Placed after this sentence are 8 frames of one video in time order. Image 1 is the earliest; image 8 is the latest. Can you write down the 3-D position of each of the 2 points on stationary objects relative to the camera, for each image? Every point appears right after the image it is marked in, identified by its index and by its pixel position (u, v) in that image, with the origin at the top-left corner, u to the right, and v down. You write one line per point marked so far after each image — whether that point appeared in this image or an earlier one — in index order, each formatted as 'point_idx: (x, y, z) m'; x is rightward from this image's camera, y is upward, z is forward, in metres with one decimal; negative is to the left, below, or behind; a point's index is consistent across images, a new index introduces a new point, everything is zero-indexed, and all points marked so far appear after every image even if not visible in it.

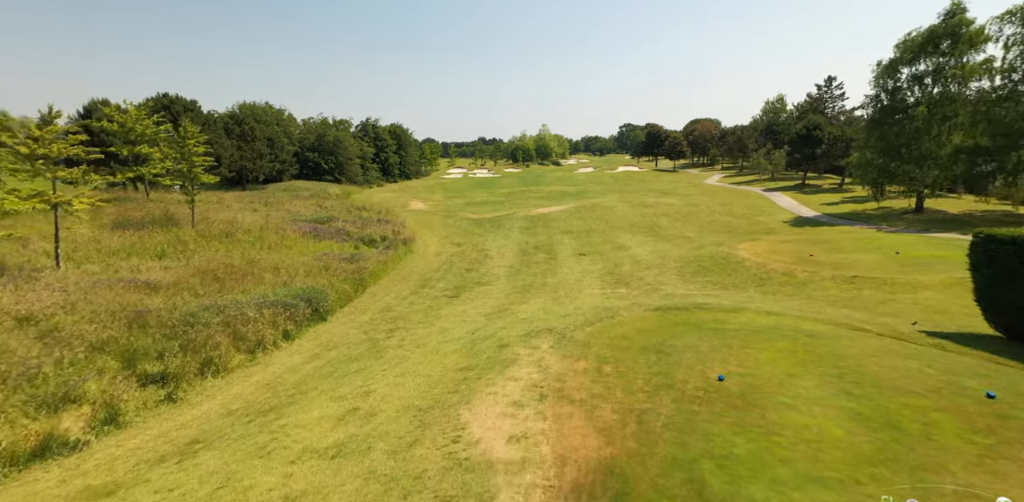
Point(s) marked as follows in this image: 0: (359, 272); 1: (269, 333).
0: (-5.3, -0.9, +17.8) m
1: (-5.4, -1.8, +11.3) m
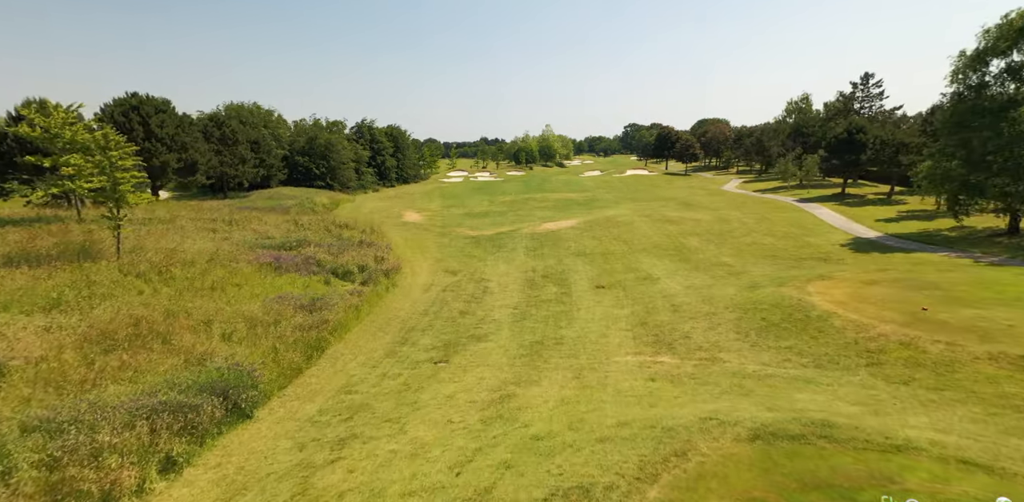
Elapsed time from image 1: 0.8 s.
0: (-5.2, -2.1, +13.5) m
1: (-5.3, -3.1, +7.1) m
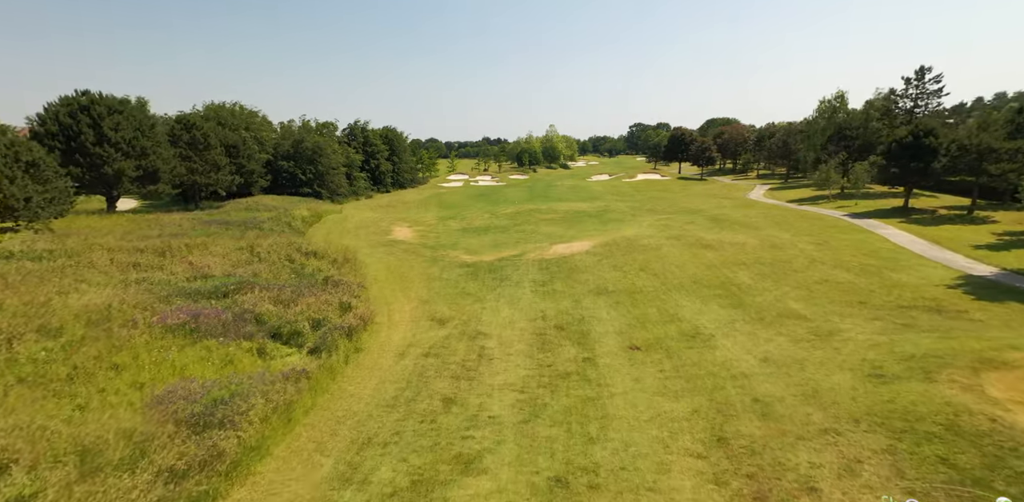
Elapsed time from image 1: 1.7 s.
0: (-5.1, -3.6, +8.2) m
1: (-5.2, -4.6, +1.7) m
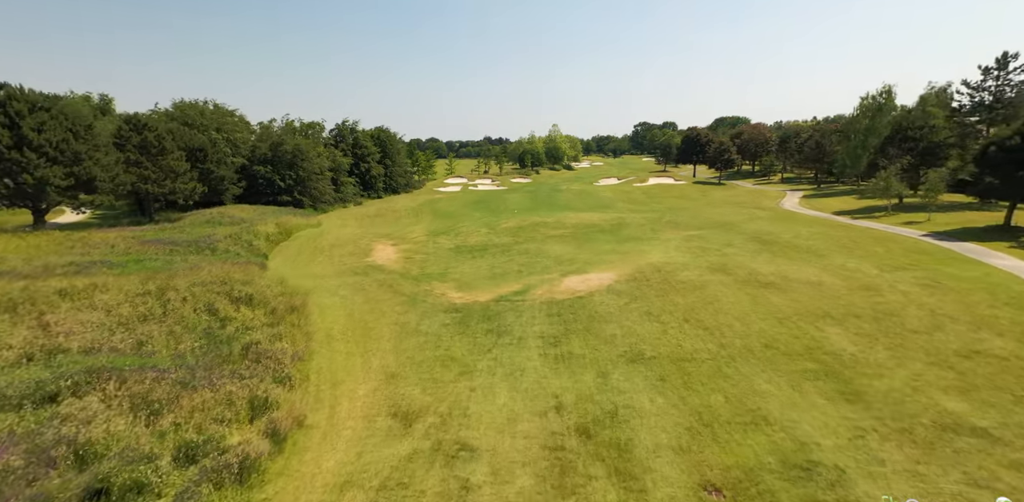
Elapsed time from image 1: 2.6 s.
0: (-5.1, -5.2, +1.9) m
1: (-5.2, -6.1, -4.5) m
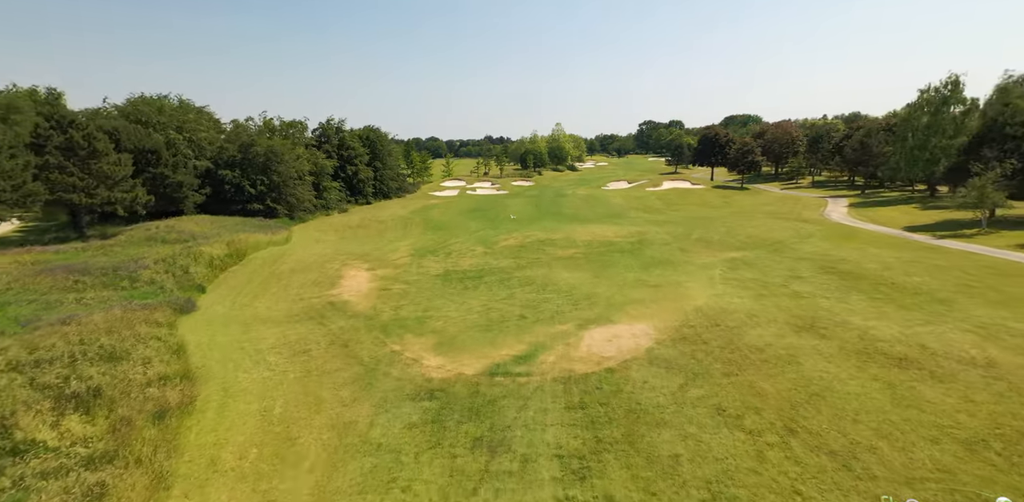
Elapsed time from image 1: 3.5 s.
0: (-5.1, -6.7, -5.0) m
1: (-5.3, -7.7, -11.5) m
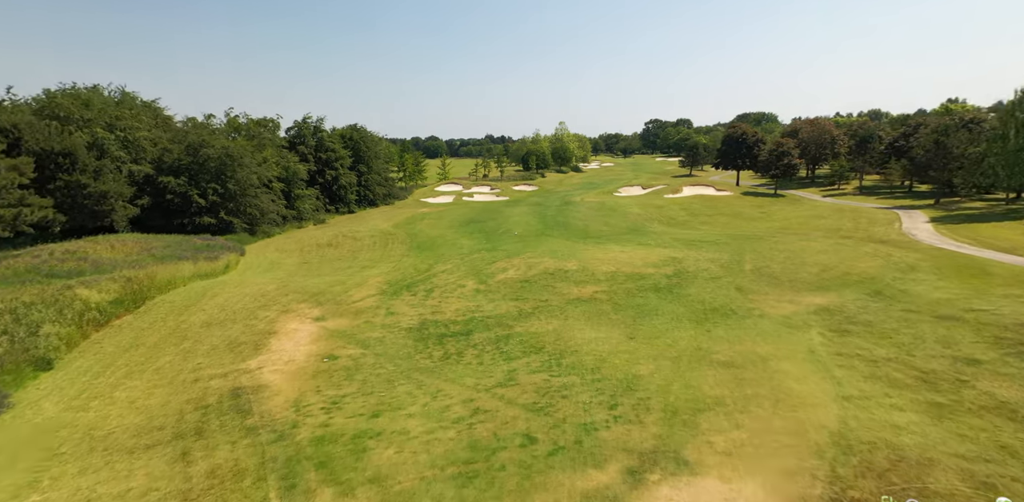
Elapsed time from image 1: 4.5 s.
0: (-5.2, -8.7, -13.8) m
1: (-5.4, -9.6, -20.3) m
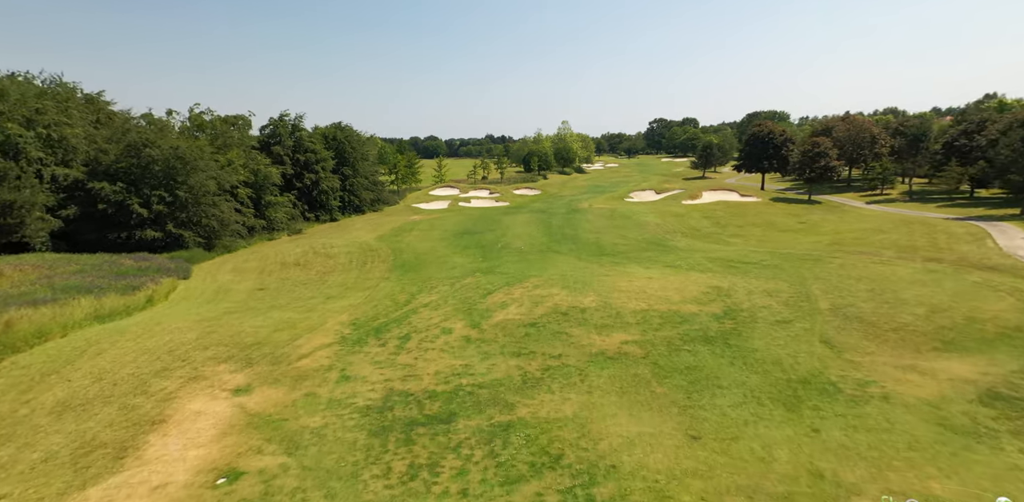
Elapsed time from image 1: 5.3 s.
0: (-5.2, -10.1, -21.0) m
1: (-5.4, -11.0, -27.5) m
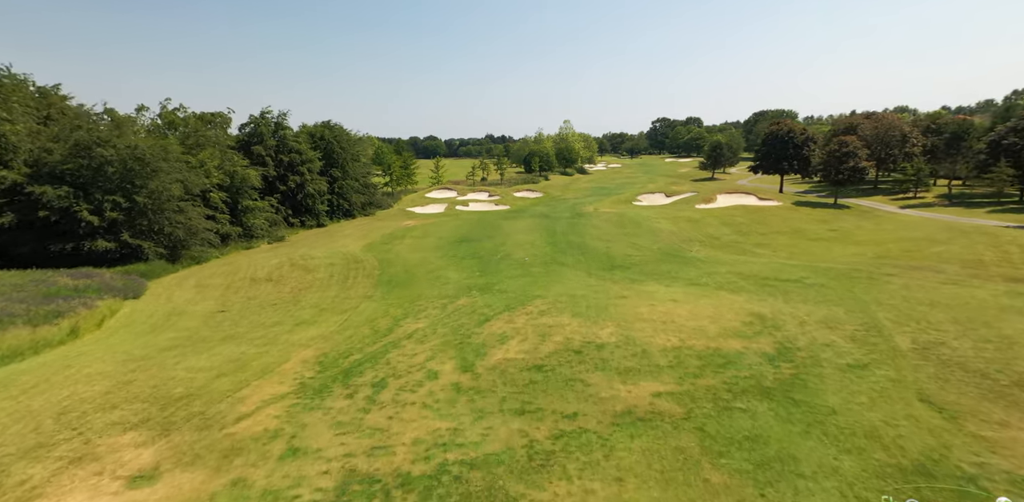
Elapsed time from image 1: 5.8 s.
0: (-5.2, -10.9, -25.6) m
1: (-5.3, -11.9, -32.0) m
